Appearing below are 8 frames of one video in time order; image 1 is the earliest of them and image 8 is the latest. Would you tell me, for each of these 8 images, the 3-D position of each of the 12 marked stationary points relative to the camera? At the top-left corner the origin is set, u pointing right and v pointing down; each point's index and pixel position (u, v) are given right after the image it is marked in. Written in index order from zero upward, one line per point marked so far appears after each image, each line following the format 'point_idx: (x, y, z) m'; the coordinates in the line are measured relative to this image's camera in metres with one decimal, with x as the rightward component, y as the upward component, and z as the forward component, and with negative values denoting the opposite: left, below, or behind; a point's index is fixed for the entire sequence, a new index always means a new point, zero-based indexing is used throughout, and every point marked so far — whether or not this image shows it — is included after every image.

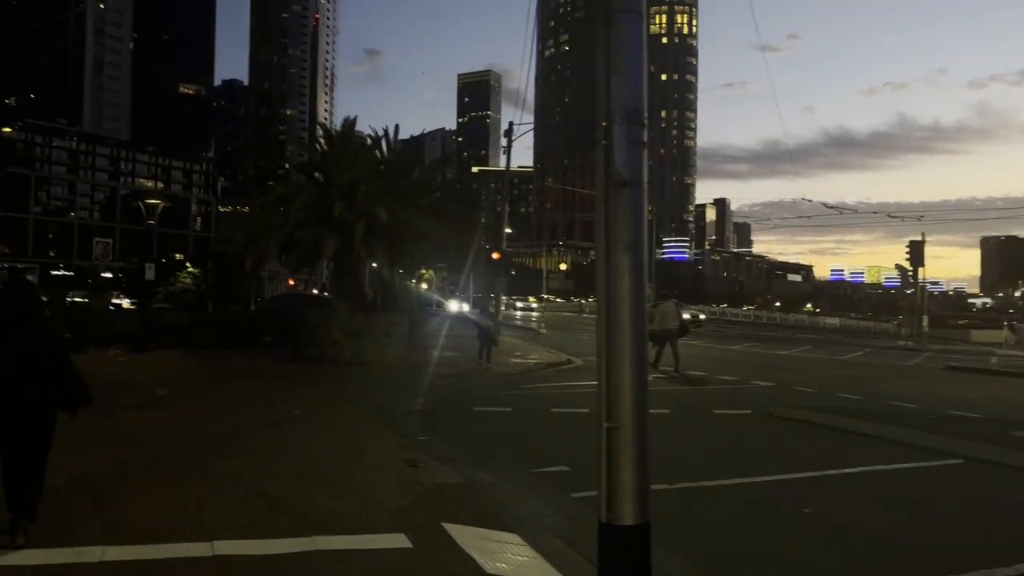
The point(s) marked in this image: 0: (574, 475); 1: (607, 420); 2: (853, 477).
0: (+0.7, -1.9, +8.8) m
1: (+0.5, -0.7, +4.5) m
2: (+3.5, -2.0, +8.7) m
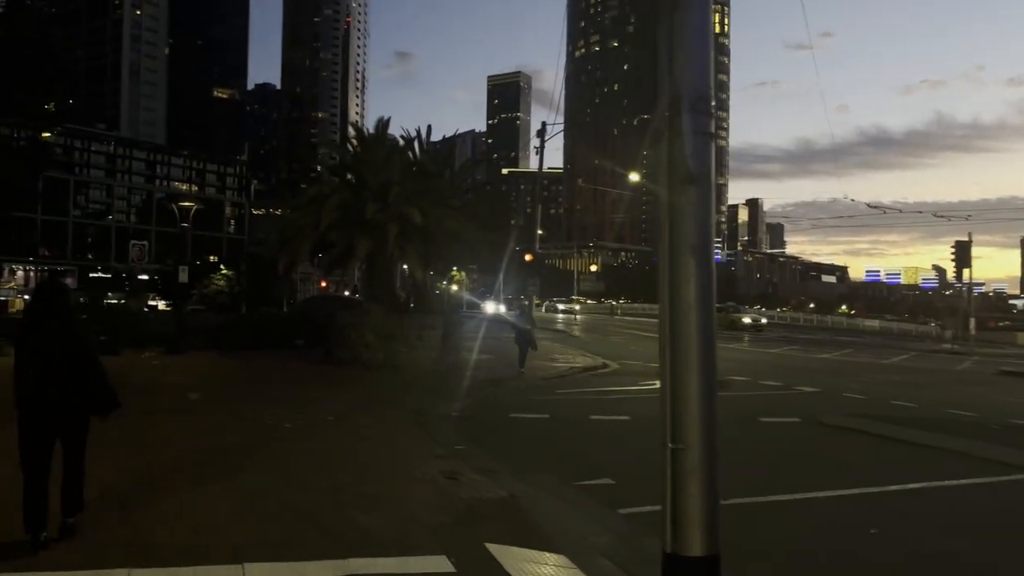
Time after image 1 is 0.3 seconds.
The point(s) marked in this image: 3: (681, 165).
0: (+1.1, -2.0, +8.3) m
1: (+0.8, -0.7, +4.1) m
2: (+3.9, -2.0, +8.2) m
3: (+0.8, +0.6, +4.2) m
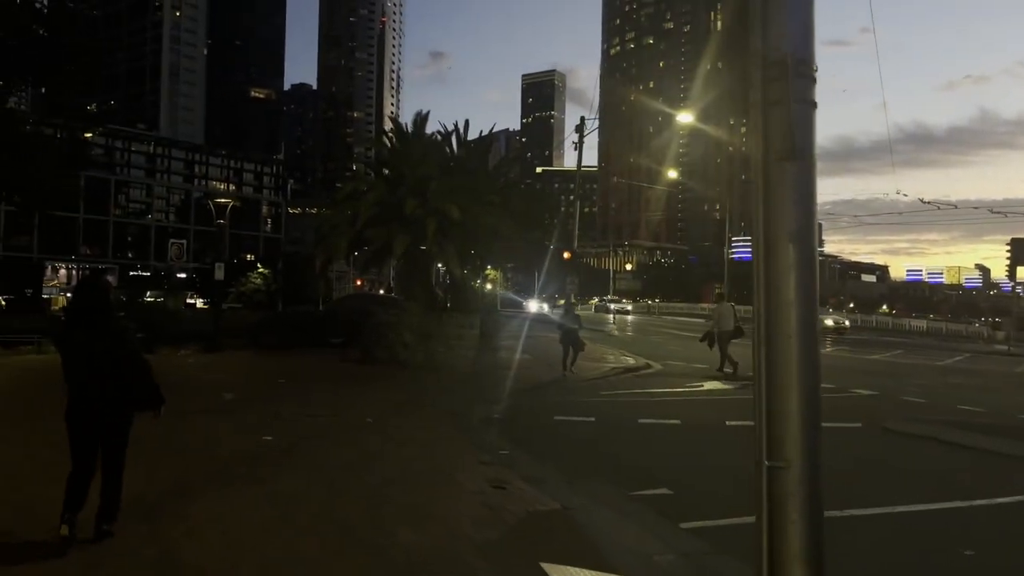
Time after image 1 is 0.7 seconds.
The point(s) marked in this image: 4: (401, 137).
0: (+1.6, -1.9, +7.7) m
1: (+1.1, -0.7, +3.6) m
2: (+4.4, -2.0, +7.5) m
3: (+1.1, +0.6, +3.6) m
4: (-2.6, +3.5, +19.9) m
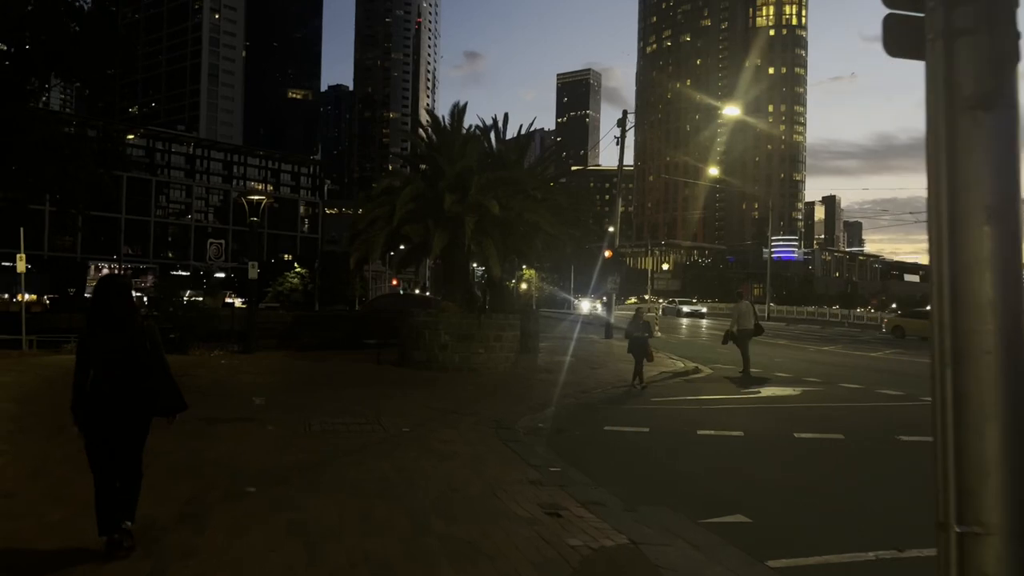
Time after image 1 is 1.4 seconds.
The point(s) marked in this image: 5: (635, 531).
0: (+2.0, -1.9, +6.8) m
1: (+1.4, -0.7, +2.6) m
2: (+4.8, -2.0, +6.4) m
3: (+1.4, +0.6, +2.7) m
4: (-1.7, +3.5, +19.1) m
5: (+0.9, -1.8, +6.4) m
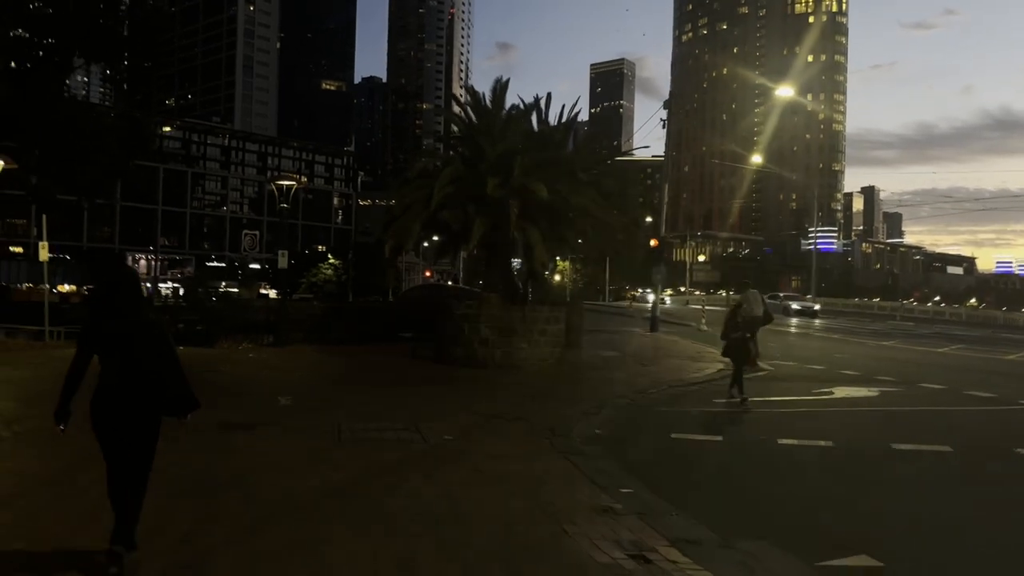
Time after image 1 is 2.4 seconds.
0: (+2.5, -1.9, +5.4) m
1: (+1.7, -0.7, +1.3) m
2: (+5.3, -1.9, +4.9) m
3: (+1.7, +0.7, +1.3) m
4: (-0.7, +3.7, +17.8) m
5: (+1.4, -1.7, +5.1) m
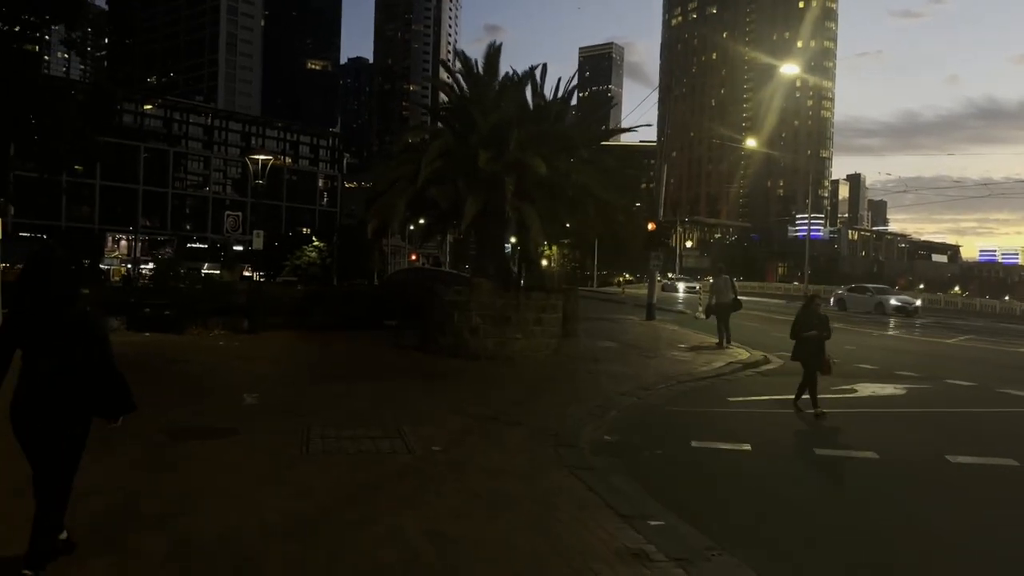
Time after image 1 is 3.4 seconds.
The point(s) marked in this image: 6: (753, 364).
0: (+2.5, -1.8, +4.1) m
1: (+1.8, -0.7, -0.1) m
2: (+5.4, -1.9, +3.7) m
3: (+1.9, +0.7, 0.0) m
4: (-0.8, +4.0, +16.3) m
5: (+1.4, -1.7, +3.8) m
6: (+4.8, -1.5, +16.5) m
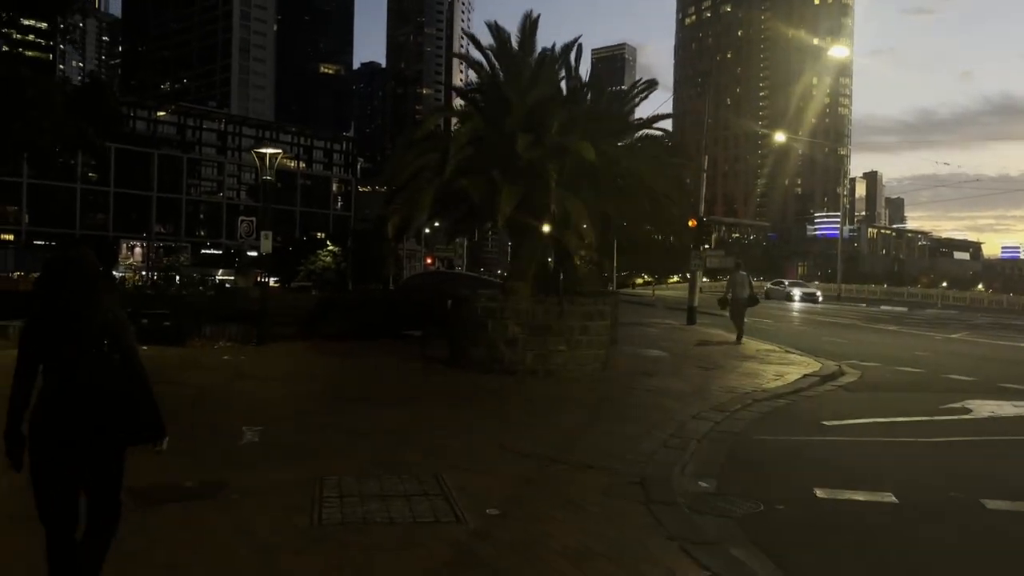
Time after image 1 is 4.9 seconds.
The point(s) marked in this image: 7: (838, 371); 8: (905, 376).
0: (+3.0, -1.8, +2.1) m
1: (+2.2, -0.7, -2.1) m
2: (+5.9, -1.8, +1.6) m
3: (+2.3, +0.7, -2.1) m
4: (-0.2, +3.9, +14.4) m
5: (+1.9, -1.7, +1.7) m
6: (+5.5, -1.5, +14.4) m
7: (+5.8, -1.5, +15.0) m
8: (+6.7, -1.5, +14.5) m
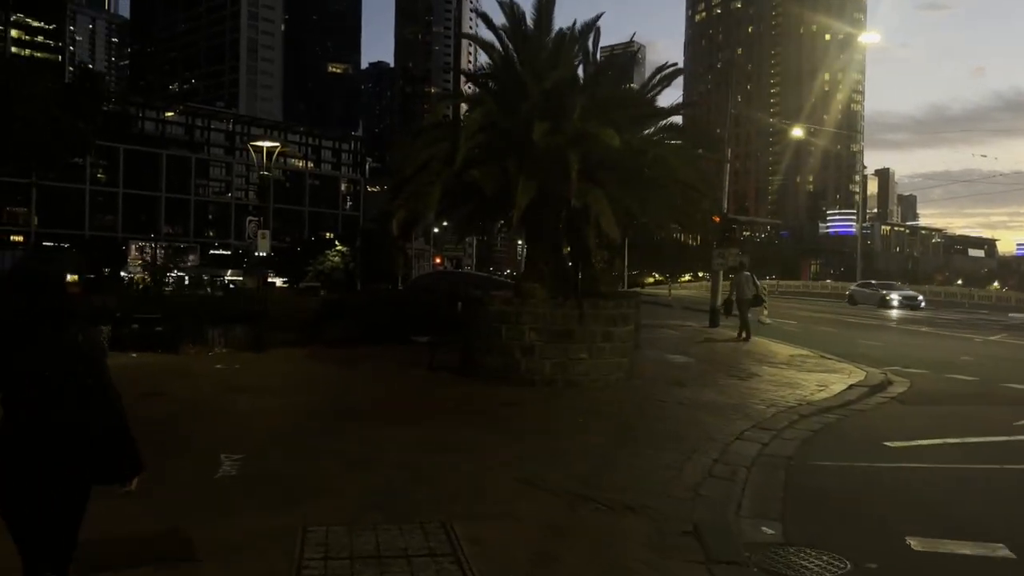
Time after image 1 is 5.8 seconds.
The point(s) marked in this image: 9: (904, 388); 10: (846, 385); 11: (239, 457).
0: (+3.2, -1.9, +0.8) m
1: (+2.3, -0.7, -3.3) m
2: (+6.0, -1.9, +0.3) m
3: (+2.4, +0.6, -3.3) m
4: (+0.1, +3.9, +13.1) m
5: (+2.0, -1.8, +0.5) m
6: (+5.7, -1.5, +13.1) m
7: (+6.1, -1.5, +13.7) m
8: (+7.0, -1.5, +13.2) m
9: (+6.1, -1.6, +13.2) m
10: (+5.2, -1.5, +13.1) m
11: (-2.4, -1.5, +7.5) m
